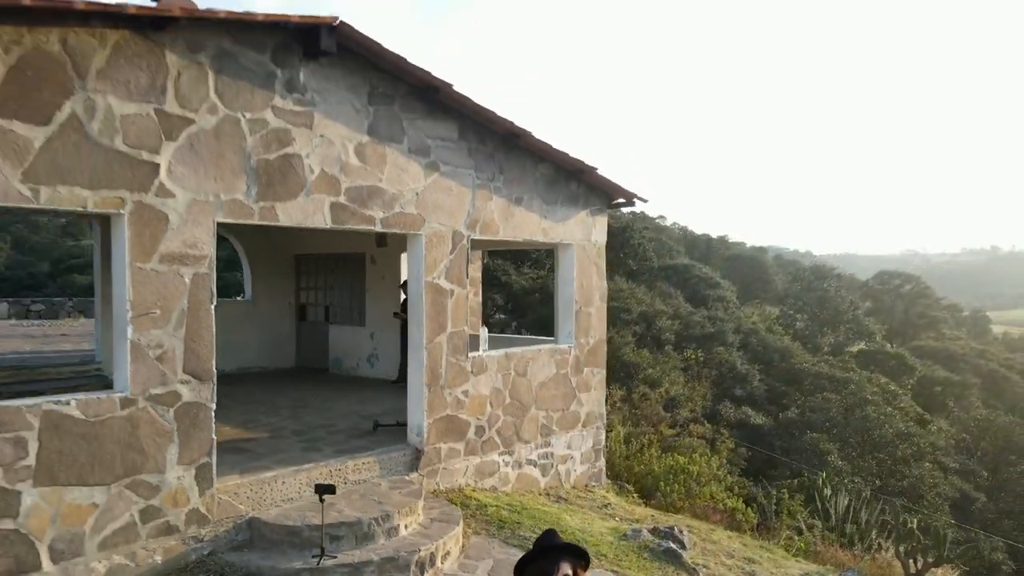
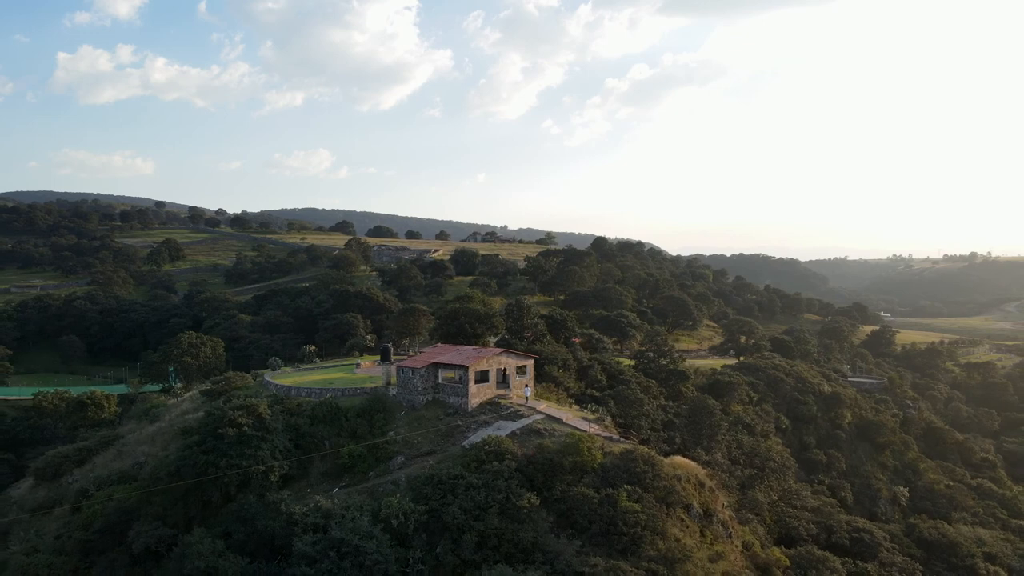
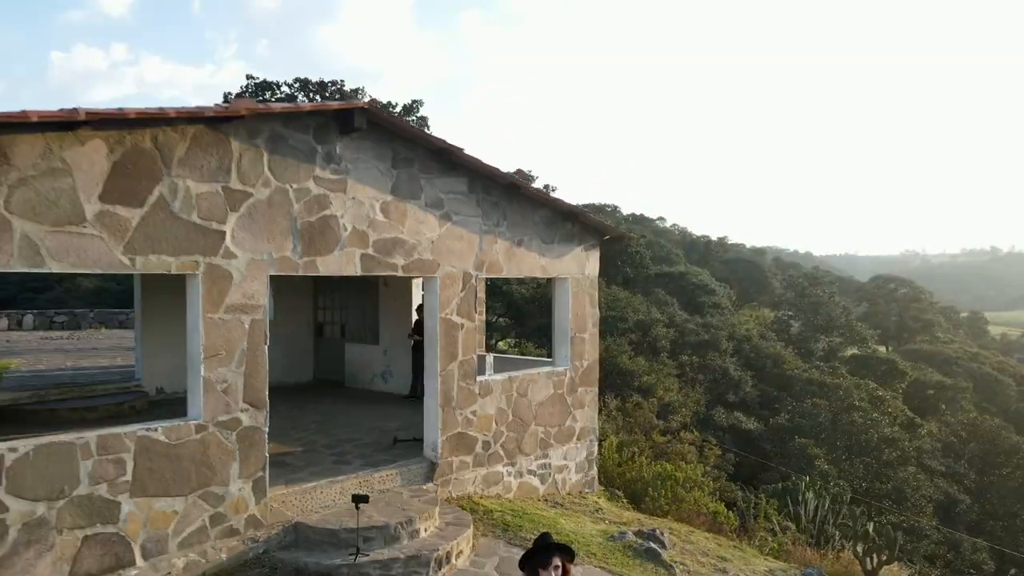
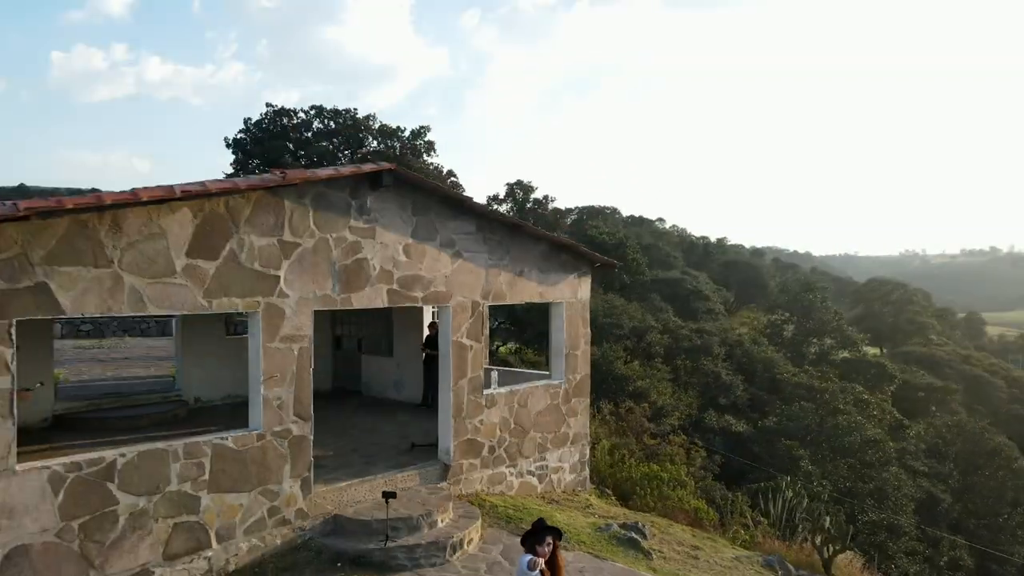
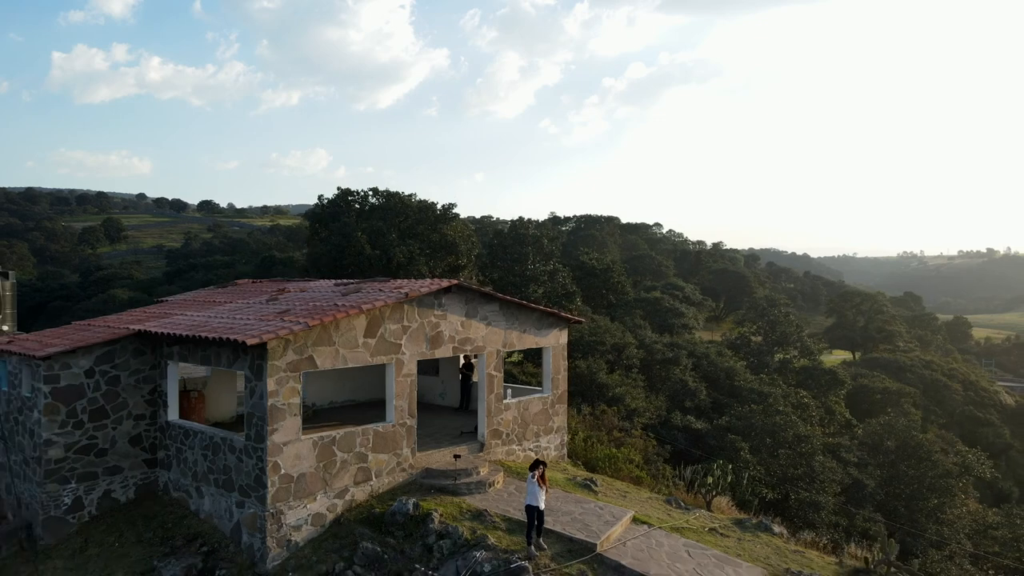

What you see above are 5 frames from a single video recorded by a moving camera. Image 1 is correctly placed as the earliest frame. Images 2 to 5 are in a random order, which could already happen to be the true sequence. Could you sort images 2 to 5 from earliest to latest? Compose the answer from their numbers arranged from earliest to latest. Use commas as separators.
3, 4, 5, 2
